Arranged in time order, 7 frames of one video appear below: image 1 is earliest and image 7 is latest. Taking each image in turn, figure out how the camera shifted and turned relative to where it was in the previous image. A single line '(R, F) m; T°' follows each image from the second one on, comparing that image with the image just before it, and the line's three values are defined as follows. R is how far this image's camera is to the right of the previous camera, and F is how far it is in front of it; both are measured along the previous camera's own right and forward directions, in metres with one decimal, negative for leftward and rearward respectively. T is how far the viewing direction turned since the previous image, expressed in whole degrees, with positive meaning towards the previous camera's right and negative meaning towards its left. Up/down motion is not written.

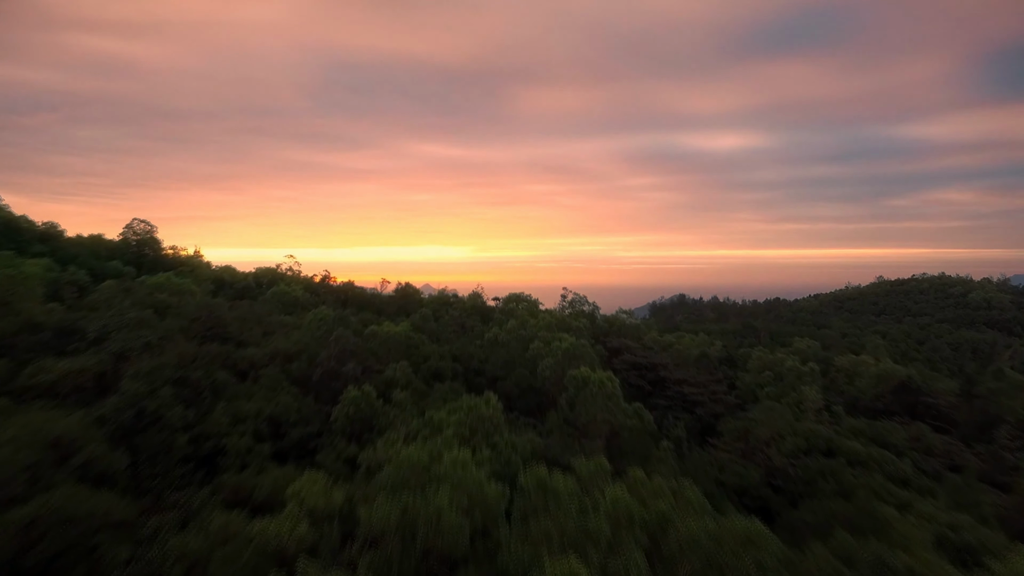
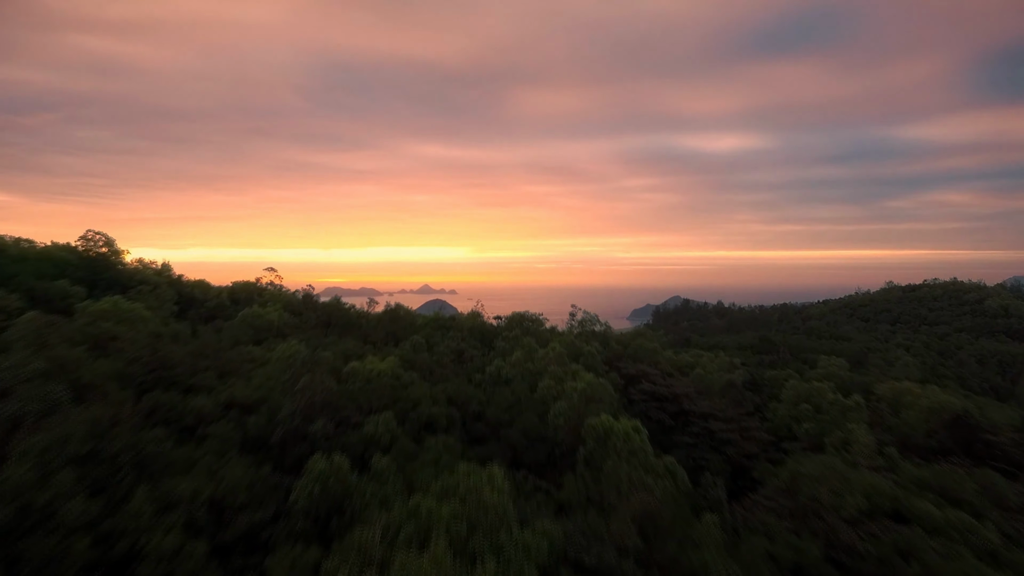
(-0.1, +1.2) m; 0°
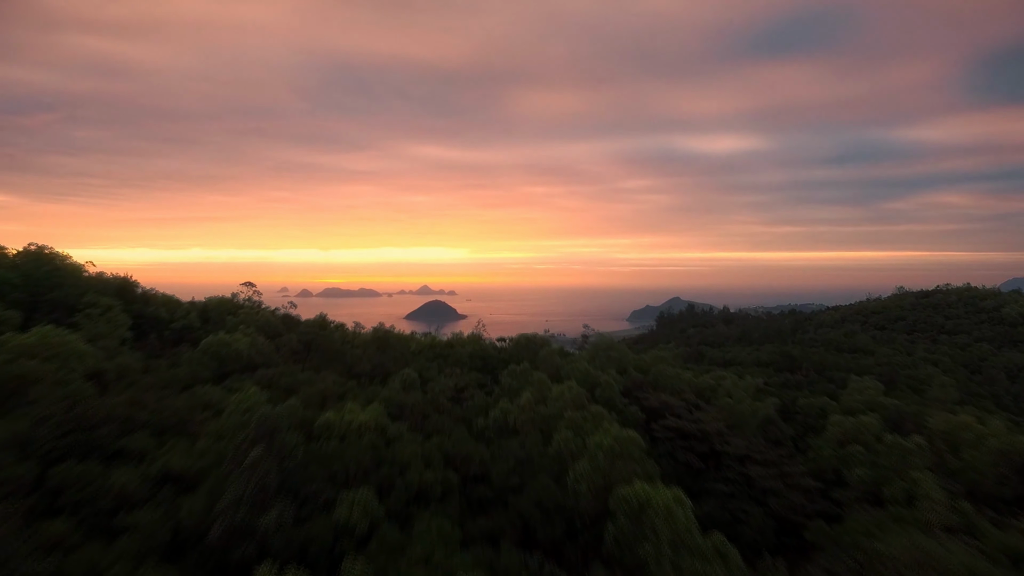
(-0.1, +1.2) m; 0°
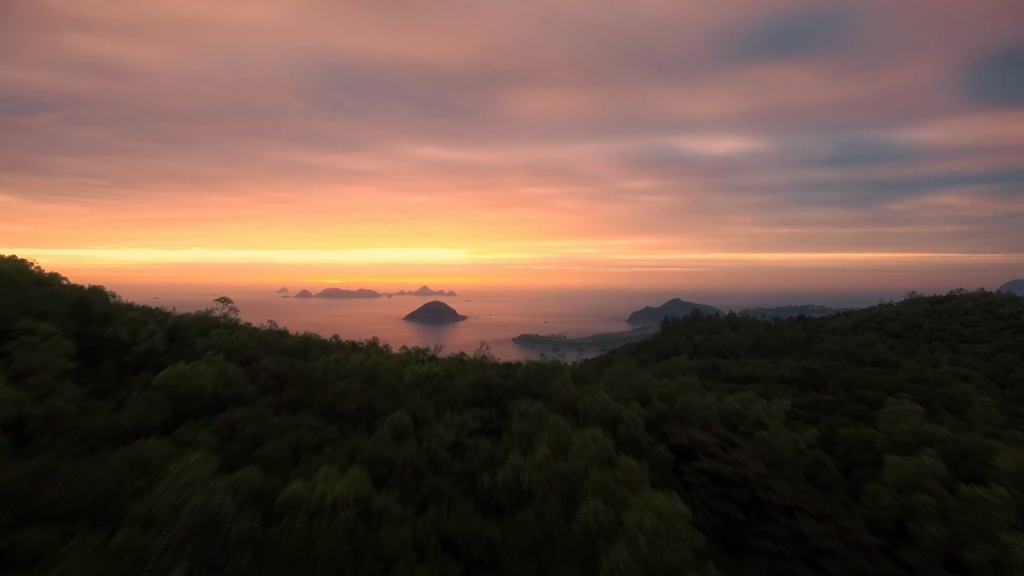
(-0.2, +1.1) m; 0°
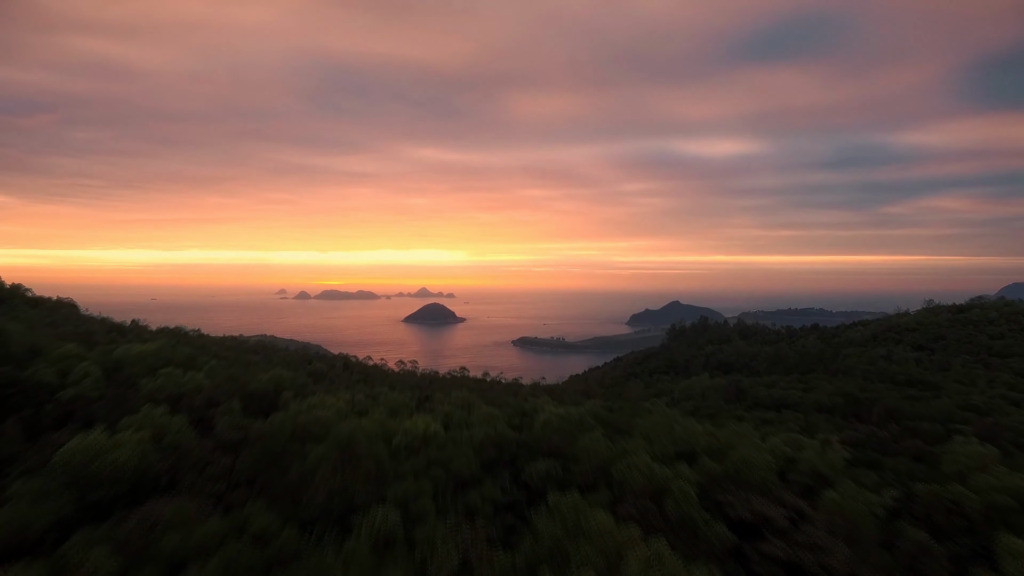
(-0.3, +1.6) m; 0°
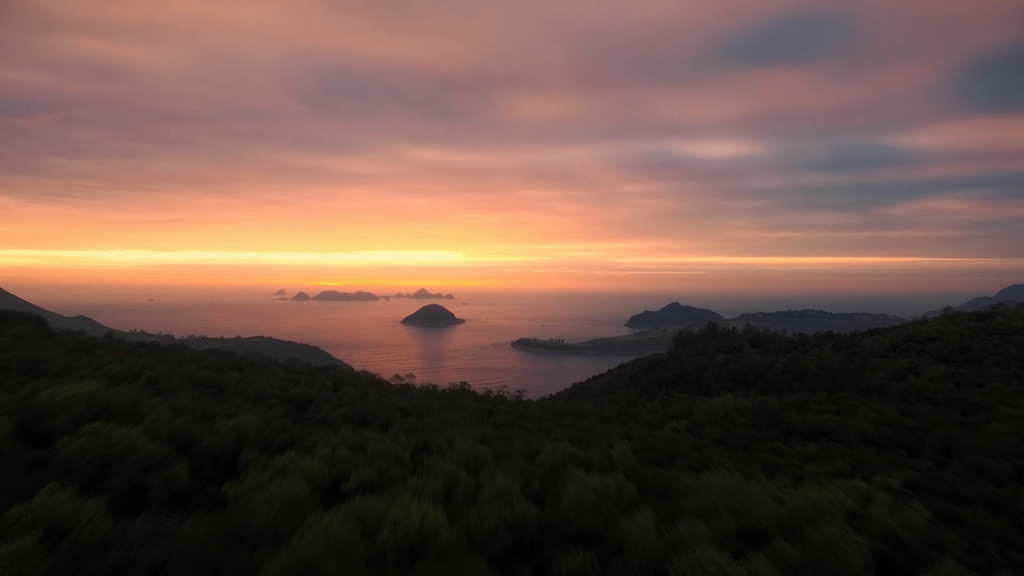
(-0.3, +1.5) m; 0°
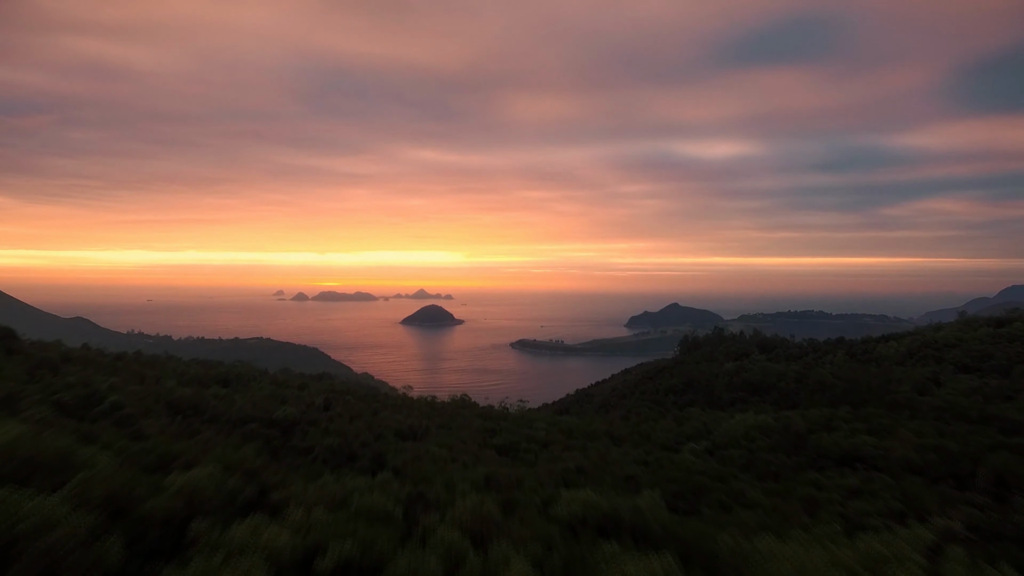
(-0.2, +1.2) m; 0°
